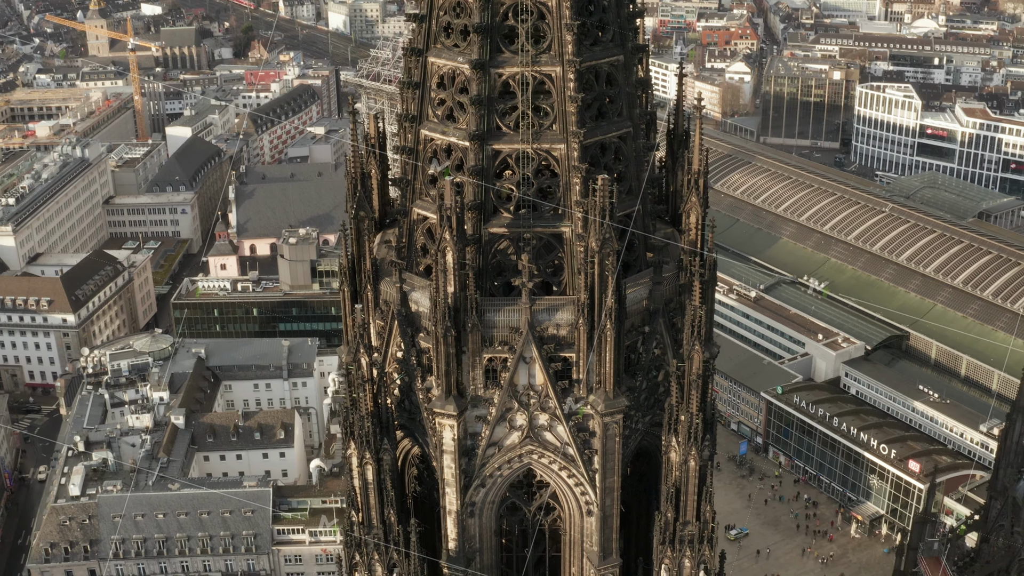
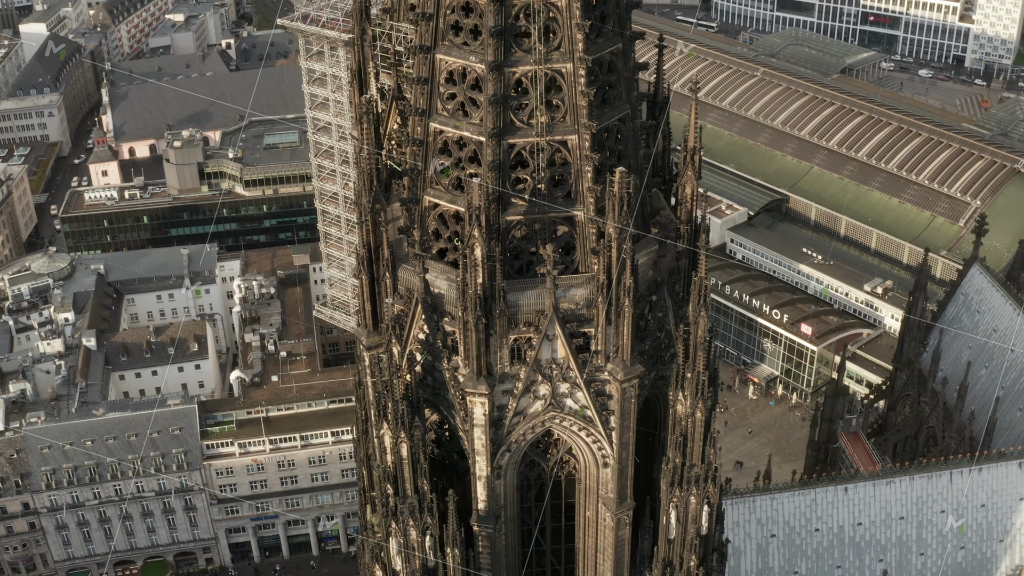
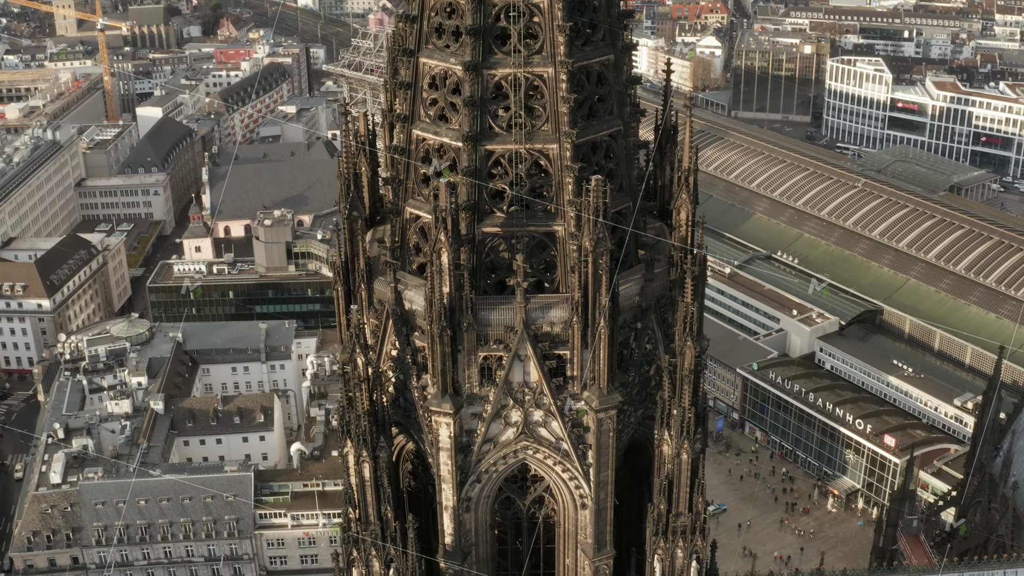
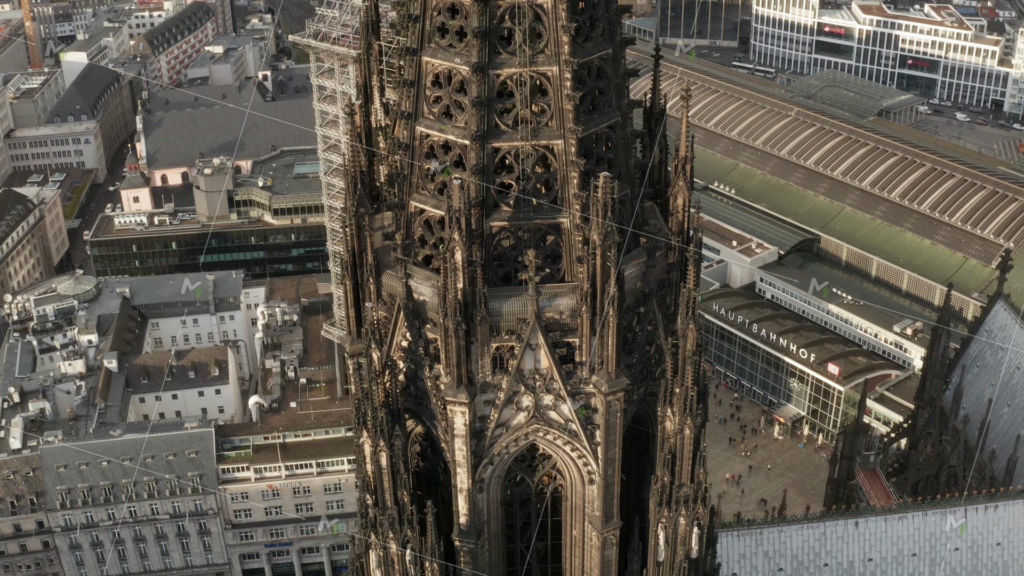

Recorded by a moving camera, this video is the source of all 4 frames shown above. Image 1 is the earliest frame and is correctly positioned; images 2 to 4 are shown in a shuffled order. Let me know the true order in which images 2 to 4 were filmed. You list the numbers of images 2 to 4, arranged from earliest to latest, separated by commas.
3, 4, 2
